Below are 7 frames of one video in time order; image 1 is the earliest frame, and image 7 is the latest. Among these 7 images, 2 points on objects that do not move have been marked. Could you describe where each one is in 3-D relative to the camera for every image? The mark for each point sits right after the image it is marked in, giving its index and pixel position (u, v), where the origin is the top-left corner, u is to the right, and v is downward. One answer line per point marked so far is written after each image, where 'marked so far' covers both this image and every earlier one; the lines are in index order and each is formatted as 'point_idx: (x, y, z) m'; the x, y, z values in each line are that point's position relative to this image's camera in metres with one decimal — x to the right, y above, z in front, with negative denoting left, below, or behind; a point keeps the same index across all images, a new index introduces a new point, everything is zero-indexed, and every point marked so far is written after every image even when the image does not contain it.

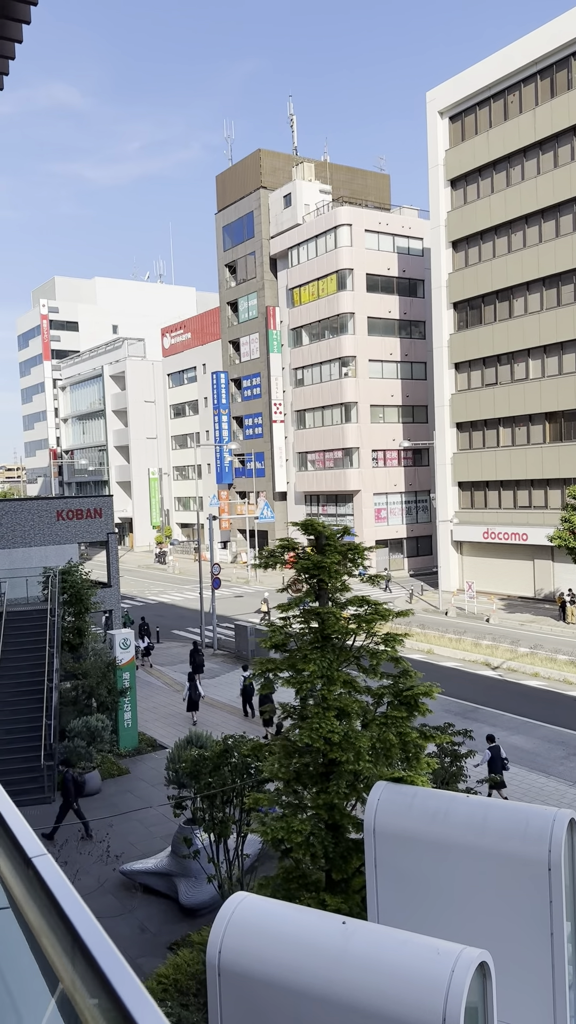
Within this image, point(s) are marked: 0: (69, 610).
0: (-5.2, -2.3, +19.9) m
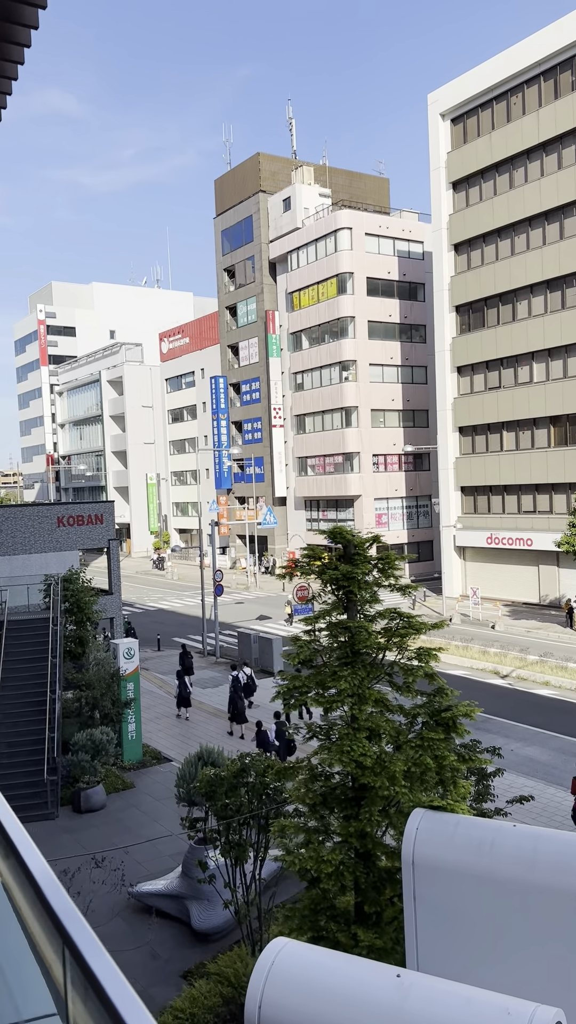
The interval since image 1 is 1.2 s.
0: (-5.1, -2.5, +19.4) m
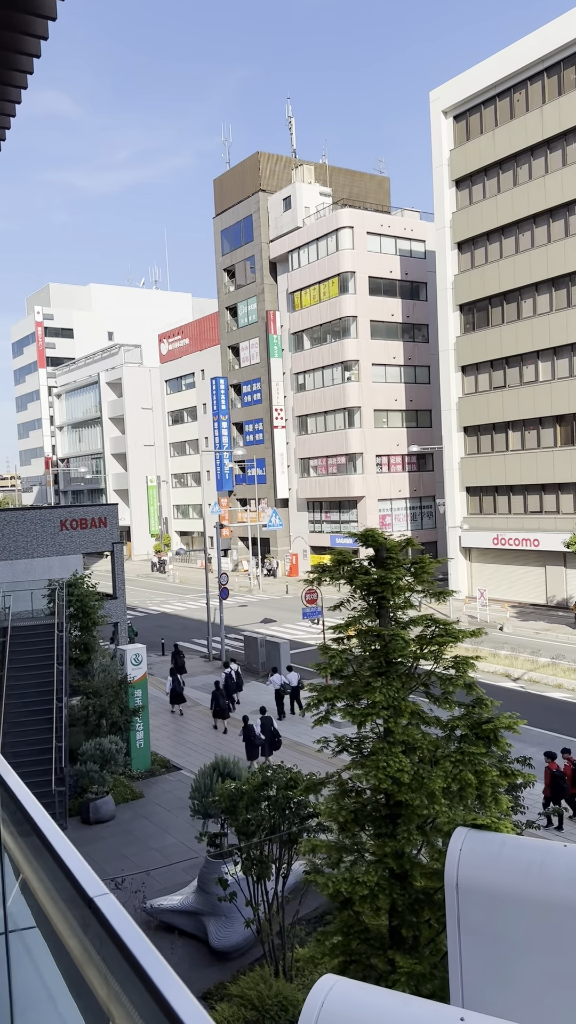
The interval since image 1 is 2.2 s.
0: (-4.8, -2.6, +19.0) m
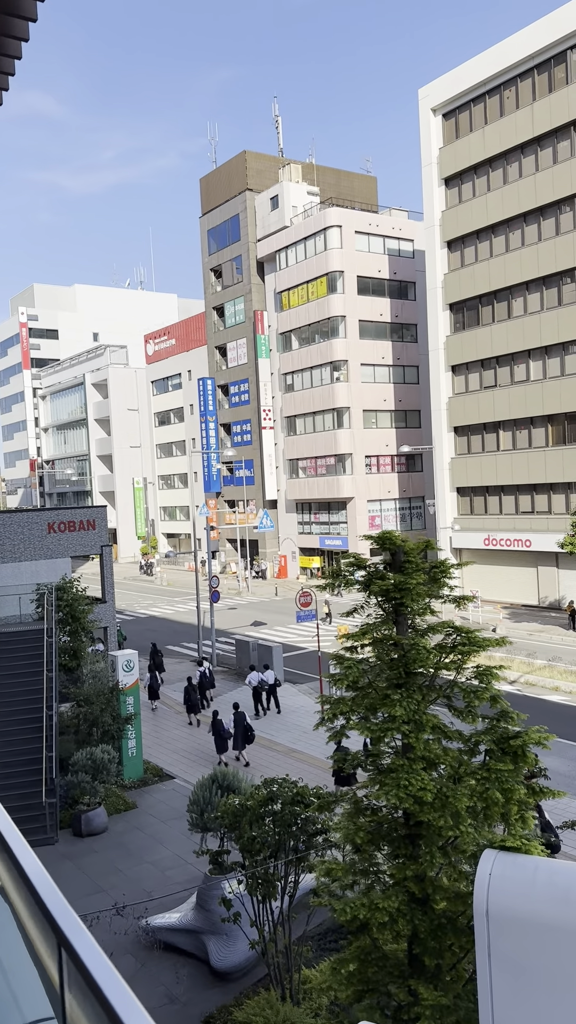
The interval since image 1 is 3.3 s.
0: (-4.9, -2.6, +18.5) m
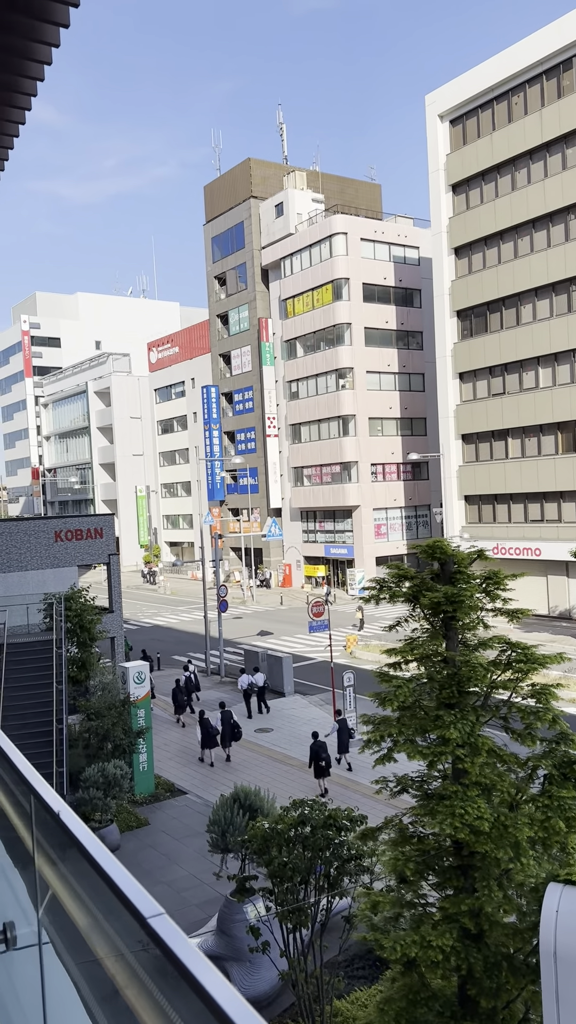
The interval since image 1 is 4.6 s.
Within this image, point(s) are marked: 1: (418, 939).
0: (-4.6, -2.8, +18.1) m
1: (+0.9, -3.0, +5.8) m
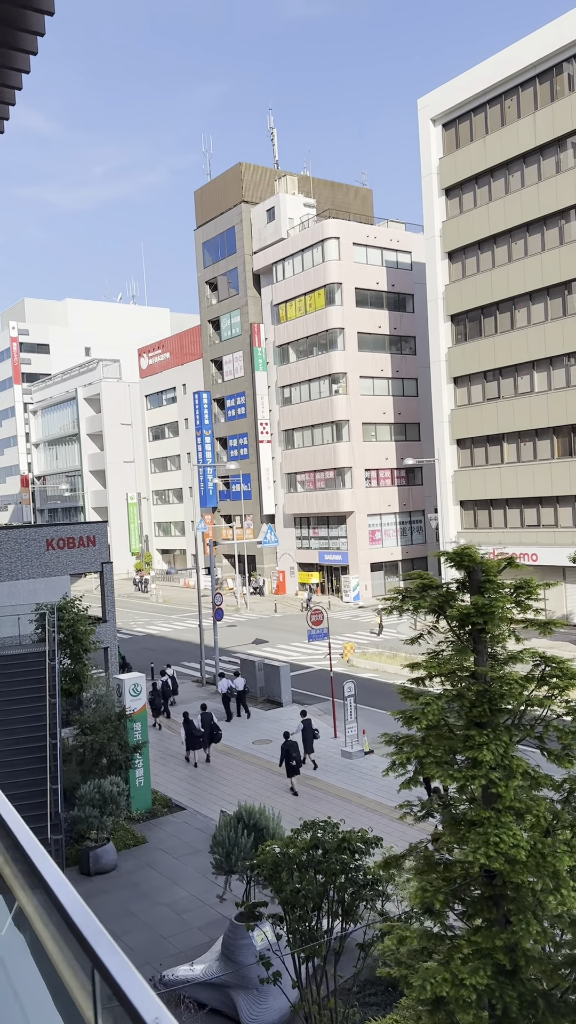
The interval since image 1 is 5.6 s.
0: (-4.6, -2.9, +17.6) m
1: (+1.0, -3.0, +5.4) m
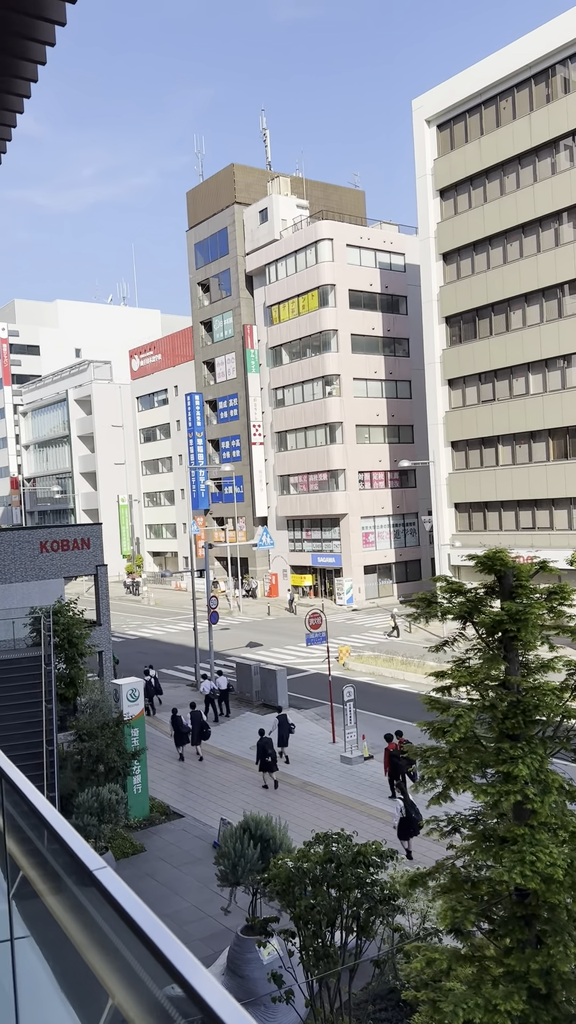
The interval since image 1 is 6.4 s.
0: (-4.7, -3.0, +17.3) m
1: (+1.2, -3.0, +5.1) m
